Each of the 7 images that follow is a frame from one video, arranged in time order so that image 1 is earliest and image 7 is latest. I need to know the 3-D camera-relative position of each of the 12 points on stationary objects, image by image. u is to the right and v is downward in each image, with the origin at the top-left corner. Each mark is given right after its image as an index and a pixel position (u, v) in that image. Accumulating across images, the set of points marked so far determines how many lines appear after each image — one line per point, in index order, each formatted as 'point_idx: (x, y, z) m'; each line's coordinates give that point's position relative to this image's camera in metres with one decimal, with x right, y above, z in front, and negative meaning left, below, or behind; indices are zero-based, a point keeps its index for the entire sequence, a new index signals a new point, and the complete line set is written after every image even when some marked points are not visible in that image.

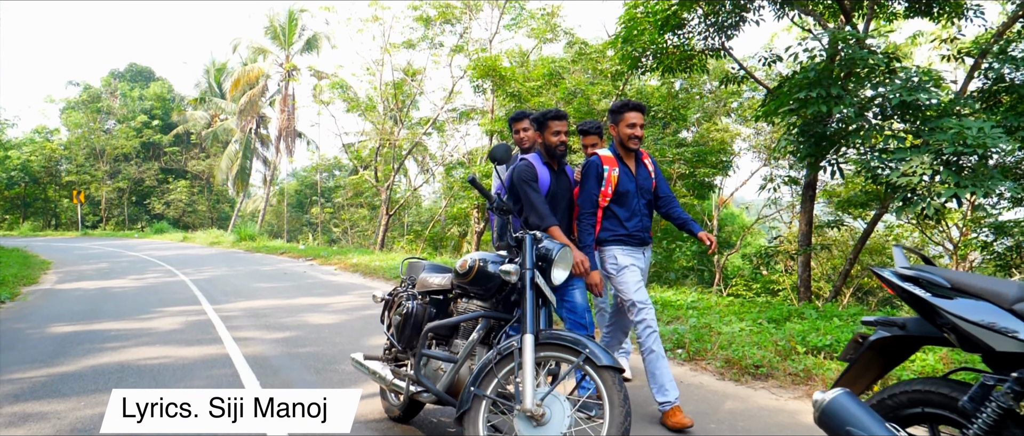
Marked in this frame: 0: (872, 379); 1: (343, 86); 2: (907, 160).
0: (+0.9, -0.4, +1.9) m
1: (-3.8, +3.0, +16.9) m
2: (+3.3, +0.5, +6.4) m
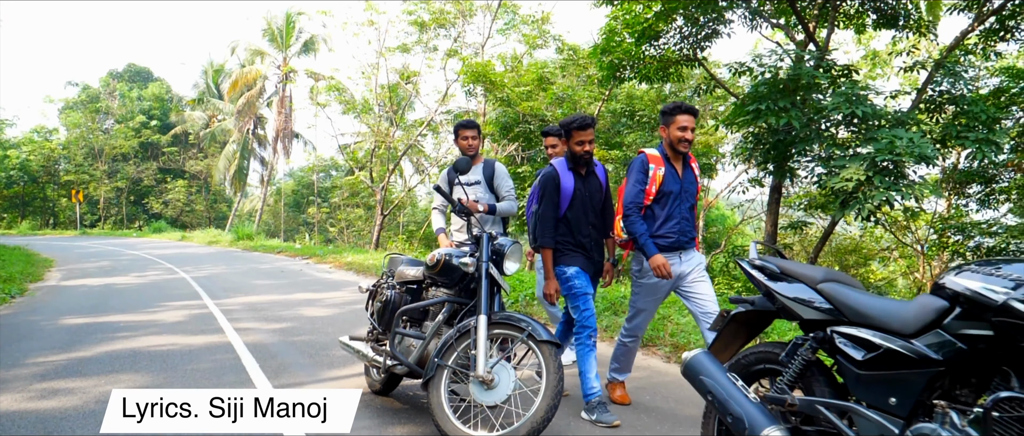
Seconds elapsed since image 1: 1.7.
0: (+0.7, -0.4, +2.5) m
1: (-4.0, +3.0, +17.5) m
2: (+3.1, +0.5, +7.0) m
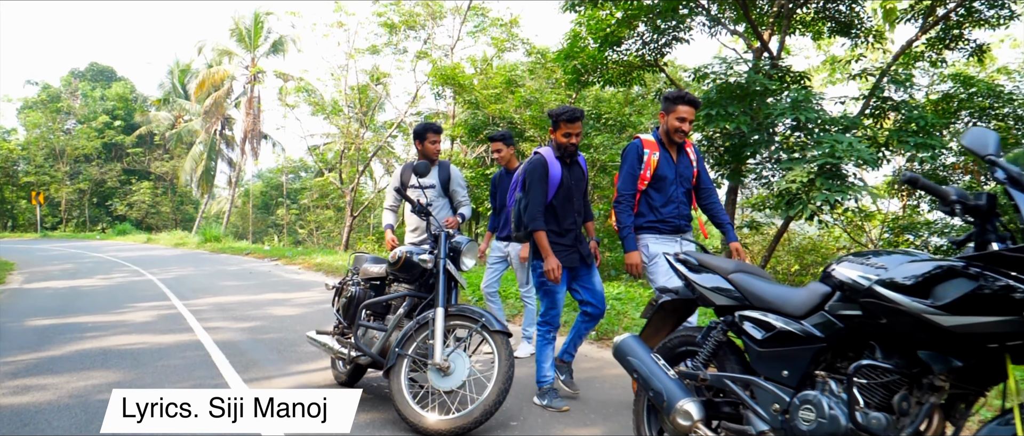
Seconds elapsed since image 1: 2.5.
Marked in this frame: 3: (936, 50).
0: (+0.6, -0.4, +2.7) m
1: (-4.8, +3.0, +17.6) m
2: (+2.7, +0.5, +7.3) m
3: (+5.4, +2.1, +9.3) m
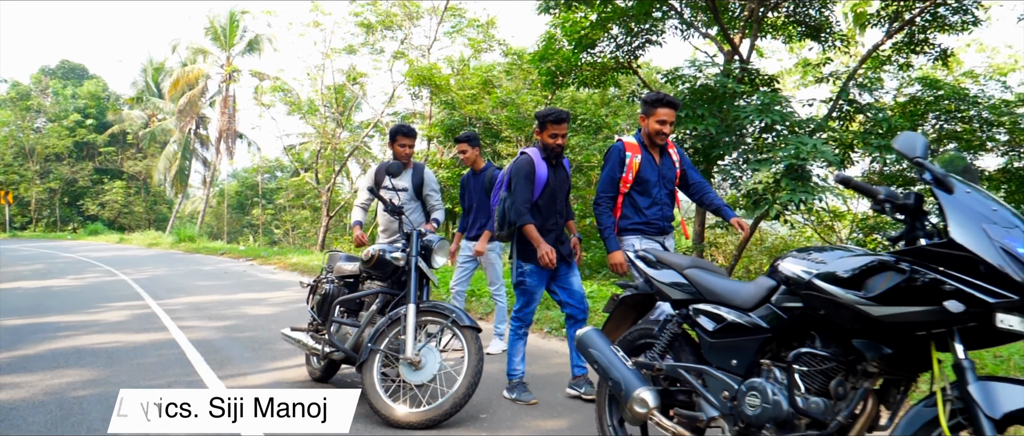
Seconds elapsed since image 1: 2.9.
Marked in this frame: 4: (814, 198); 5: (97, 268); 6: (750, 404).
0: (+0.4, -0.4, +2.9) m
1: (-5.3, +3.0, +17.5) m
2: (+2.5, +0.5, +7.5) m
3: (+5.0, +2.1, +9.6) m
4: (+2.9, +0.2, +7.1) m
5: (-8.2, -1.0, +14.9) m
6: (+0.7, -0.5, +2.1) m
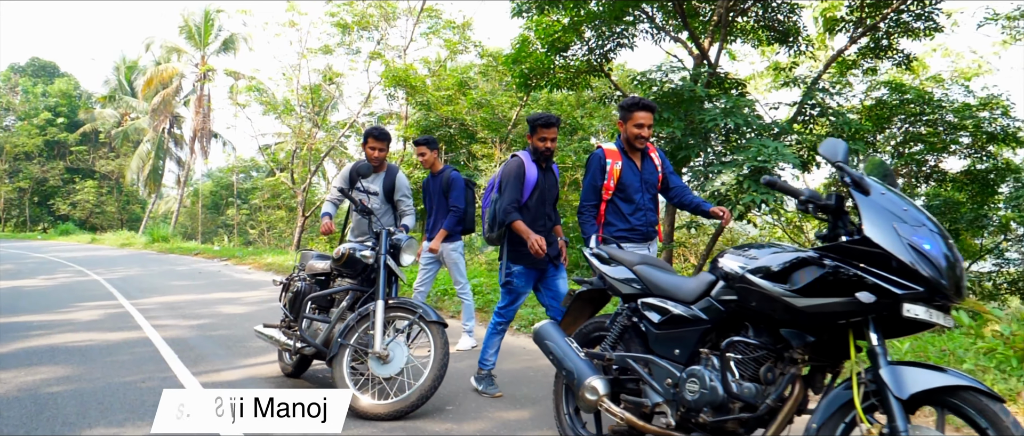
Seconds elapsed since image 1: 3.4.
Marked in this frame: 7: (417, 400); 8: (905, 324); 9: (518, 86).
0: (+0.3, -0.4, +3.0) m
1: (-5.9, +3.0, +17.5) m
2: (+2.2, +0.5, +7.8) m
3: (+4.7, +2.1, +9.9) m
4: (+2.6, +0.2, +7.4) m
5: (-8.7, -1.0, +14.8) m
6: (+0.6, -0.5, +2.3) m
7: (-0.4, -0.8, +3.4) m
8: (+1.0, -0.3, +2.0) m
9: (+0.1, +2.0, +11.4) m
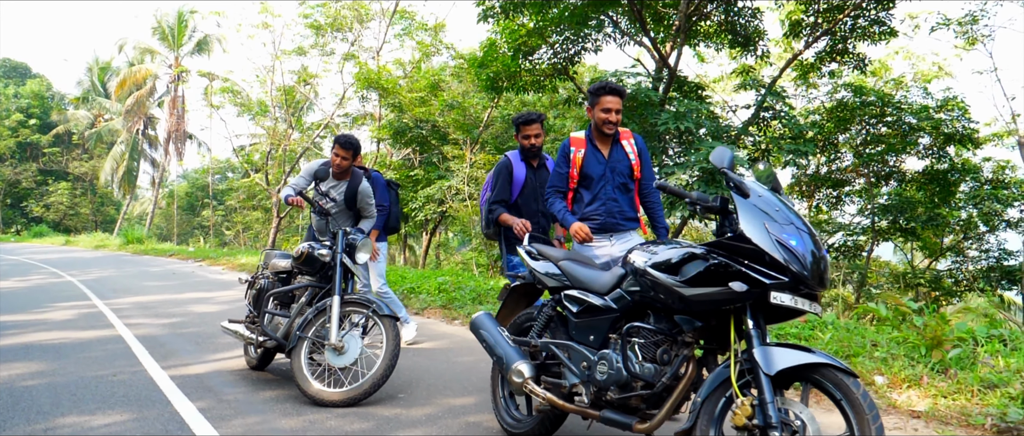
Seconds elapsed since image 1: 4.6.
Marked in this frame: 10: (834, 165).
0: (0.0, -0.4, +3.3) m
1: (-6.6, +3.0, +17.6) m
2: (+1.8, +0.5, +8.1) m
3: (+4.2, +2.1, +10.3) m
4: (+2.2, +0.2, +7.7) m
5: (-9.3, -1.0, +14.9) m
6: (+0.3, -0.5, +2.6) m
7: (-0.7, -0.8, +3.7) m
8: (+0.8, -0.3, +2.3) m
9: (-0.4, +2.0, +11.7) m
10: (+5.2, +0.9, +11.9) m
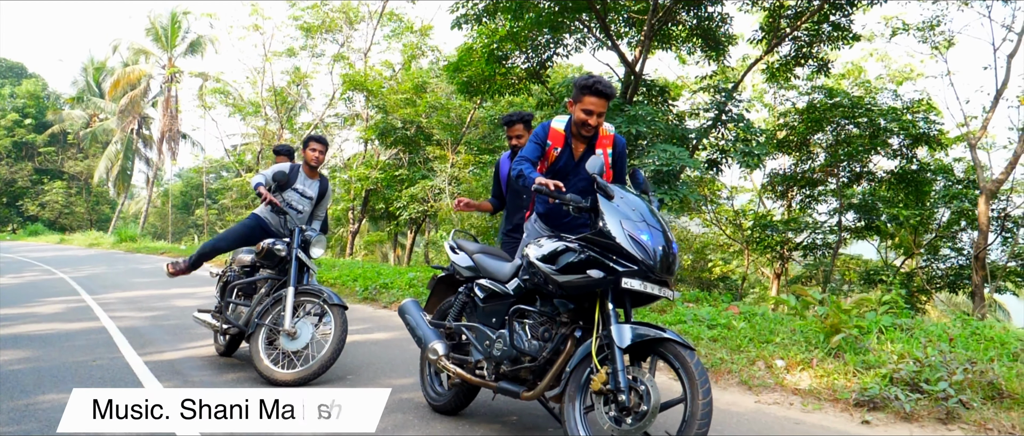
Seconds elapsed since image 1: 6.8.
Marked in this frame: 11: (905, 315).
0: (-0.3, -0.4, +3.8) m
1: (-7.0, +3.0, +18.1) m
2: (+1.4, +0.5, +8.5) m
3: (+3.8, +2.1, +10.8) m
4: (+1.8, +0.2, +8.2) m
5: (-9.7, -1.0, +15.3) m
6: (-0.1, -0.5, +3.1) m
7: (-1.1, -0.8, +4.1) m
8: (+0.4, -0.3, +2.8) m
9: (-0.8, +2.0, +12.1) m
10: (+4.8, +0.9, +12.4) m
11: (+2.8, -0.7, +5.3) m
